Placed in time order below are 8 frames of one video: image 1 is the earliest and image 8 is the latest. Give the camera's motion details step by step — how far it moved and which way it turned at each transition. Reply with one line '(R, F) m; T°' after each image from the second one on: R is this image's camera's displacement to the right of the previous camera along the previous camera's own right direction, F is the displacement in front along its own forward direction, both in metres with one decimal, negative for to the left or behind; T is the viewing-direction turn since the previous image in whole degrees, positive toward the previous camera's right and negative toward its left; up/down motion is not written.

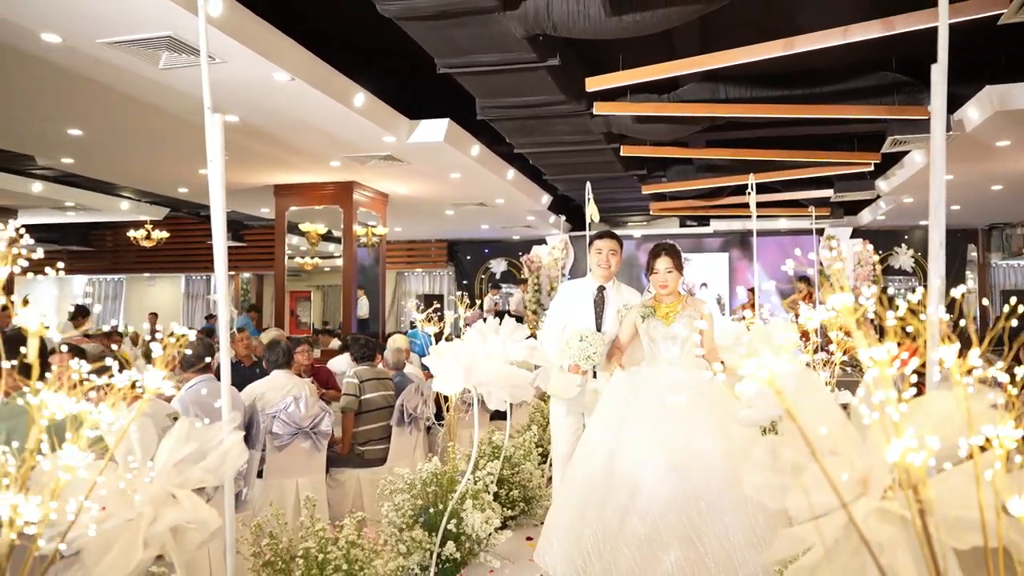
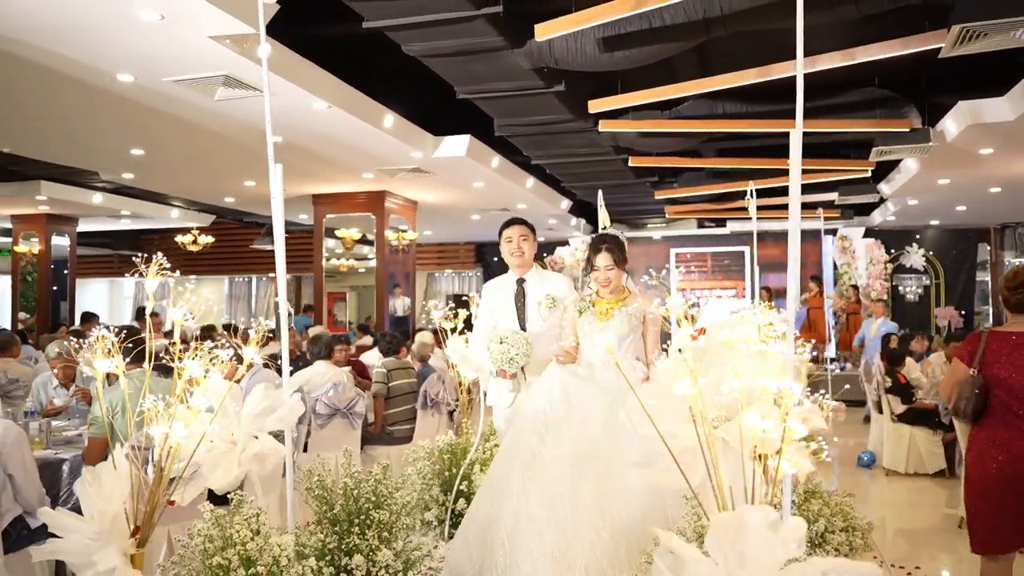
(+0.2, -0.7) m; -2°
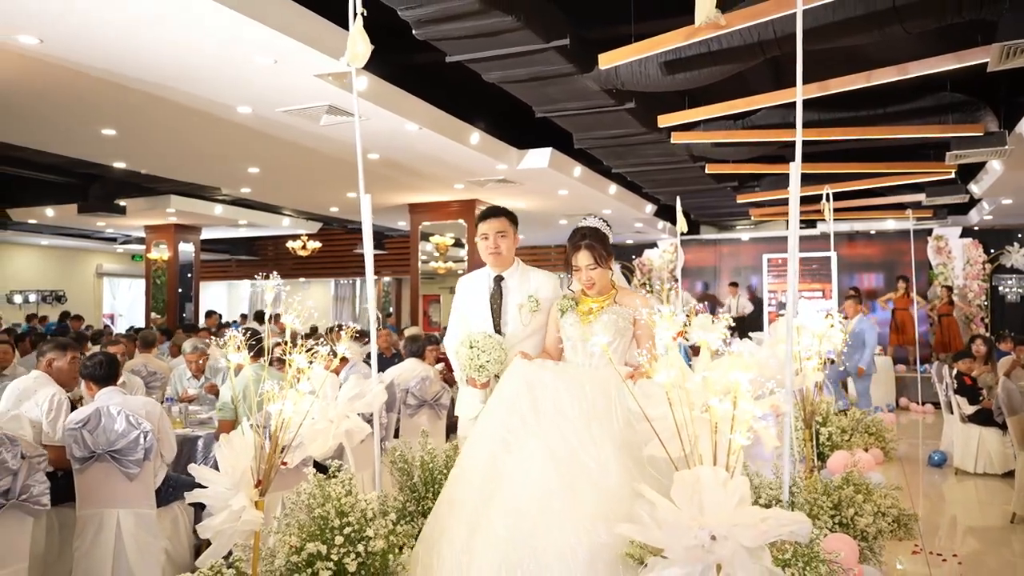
(+0.2, -0.5) m; -7°
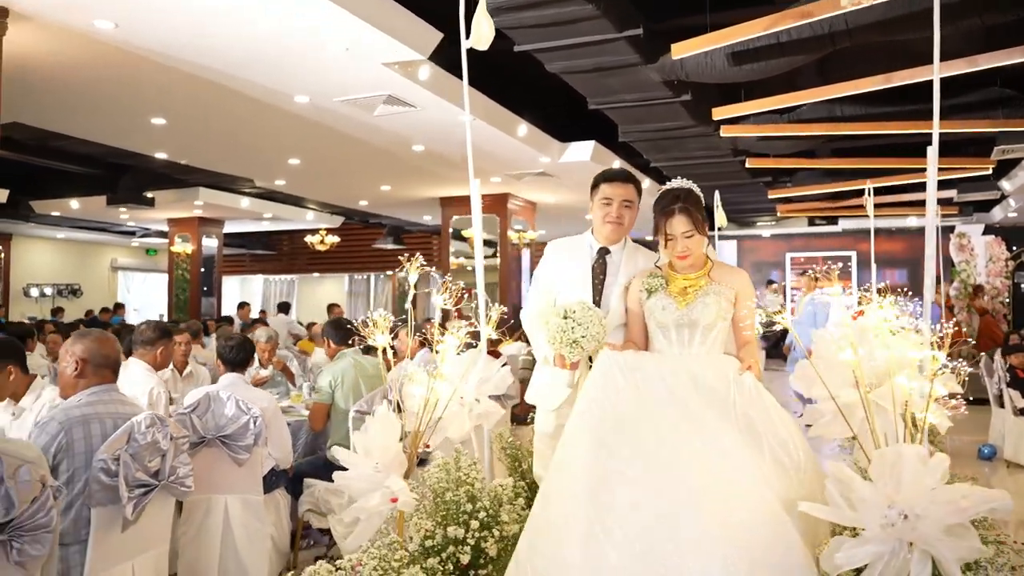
(-0.5, 0.0) m; 0°
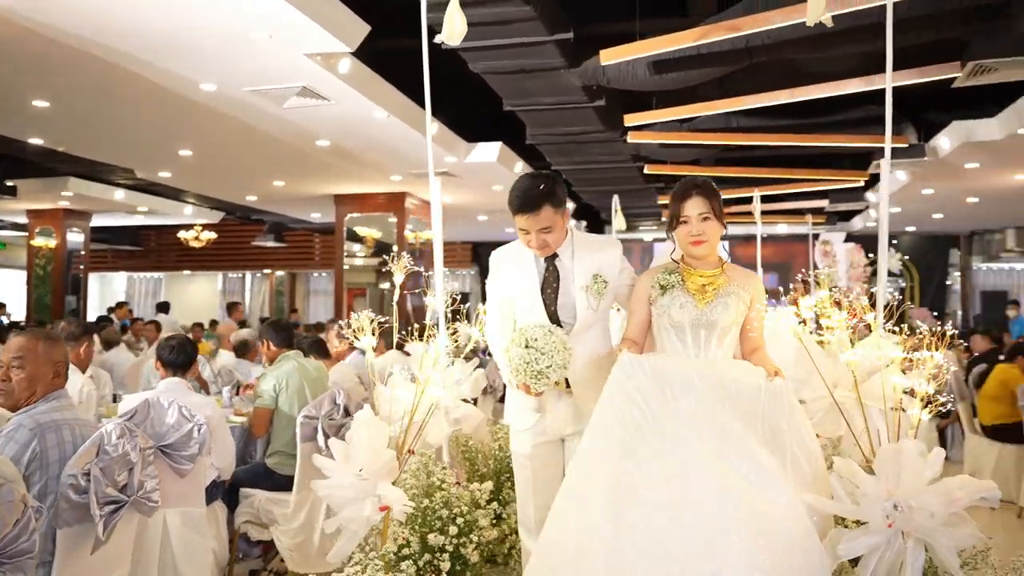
(-0.4, +0.1) m; +9°
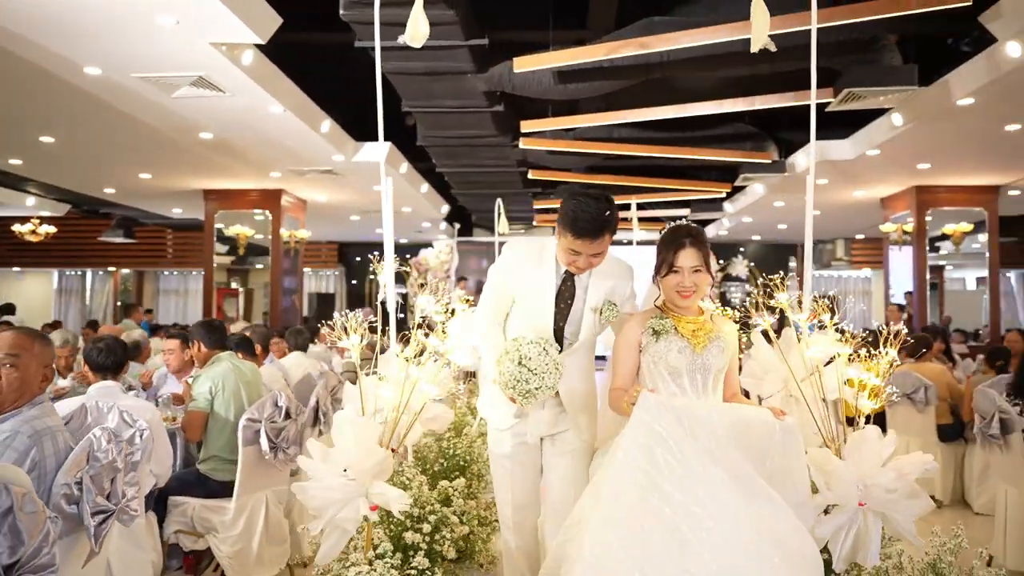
(-0.5, 0.0) m; +11°
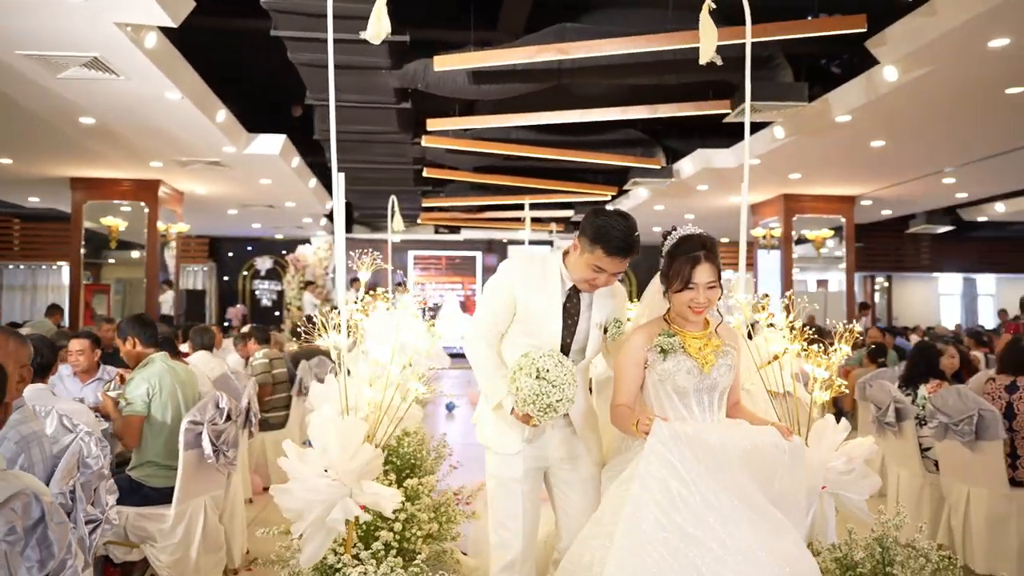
(-0.4, 0.0) m; +10°
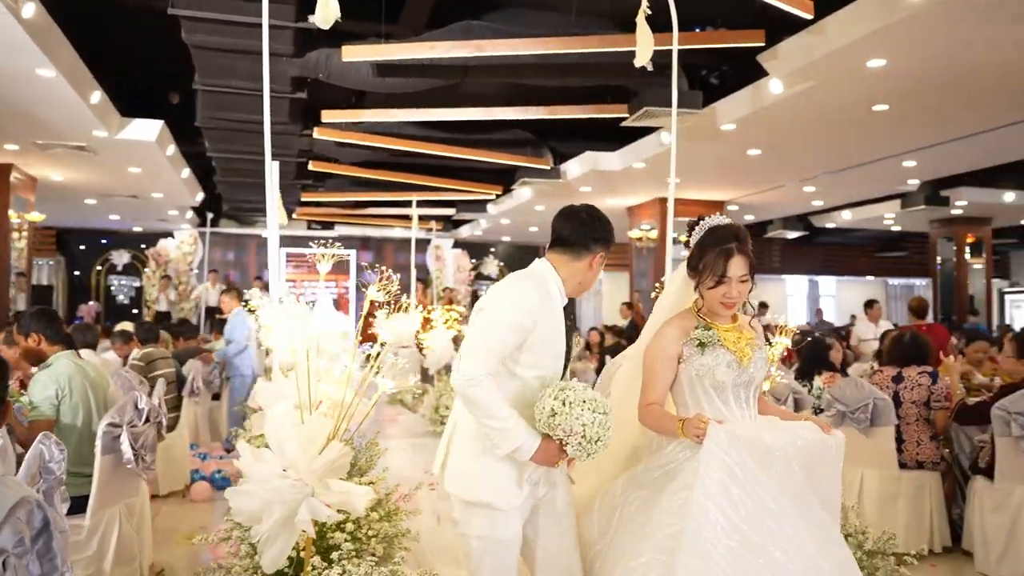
(-0.3, 0.0) m; +10°
